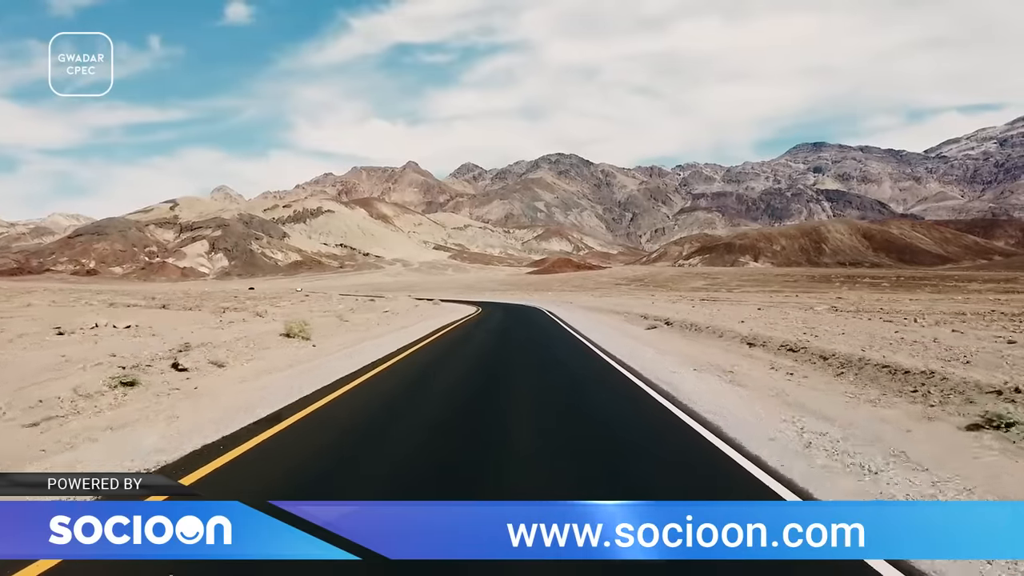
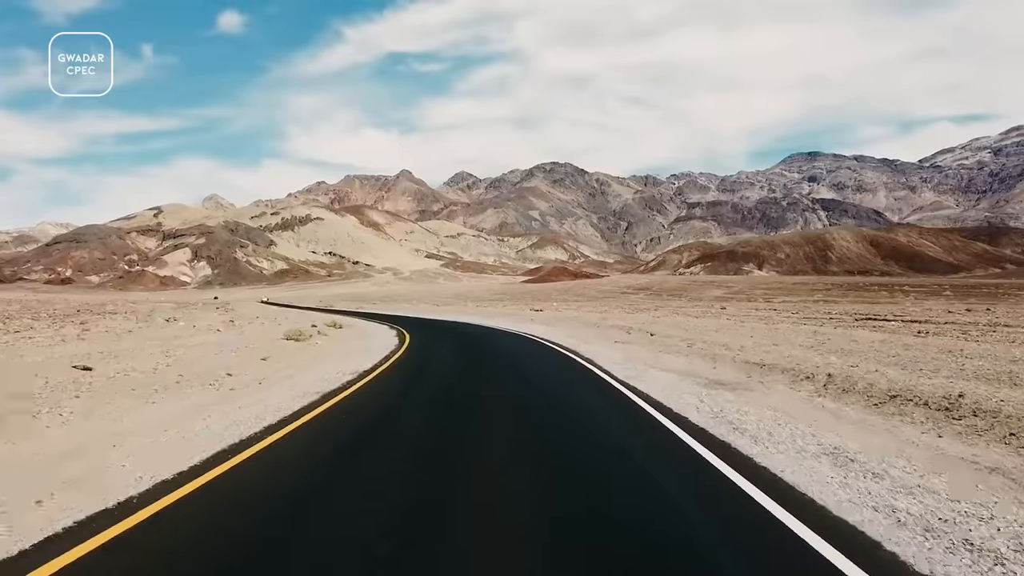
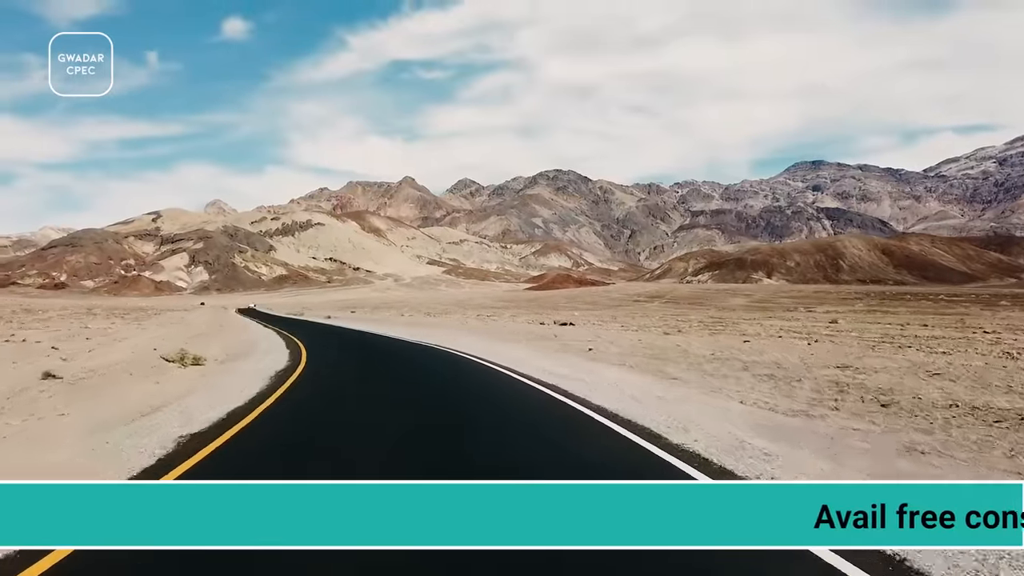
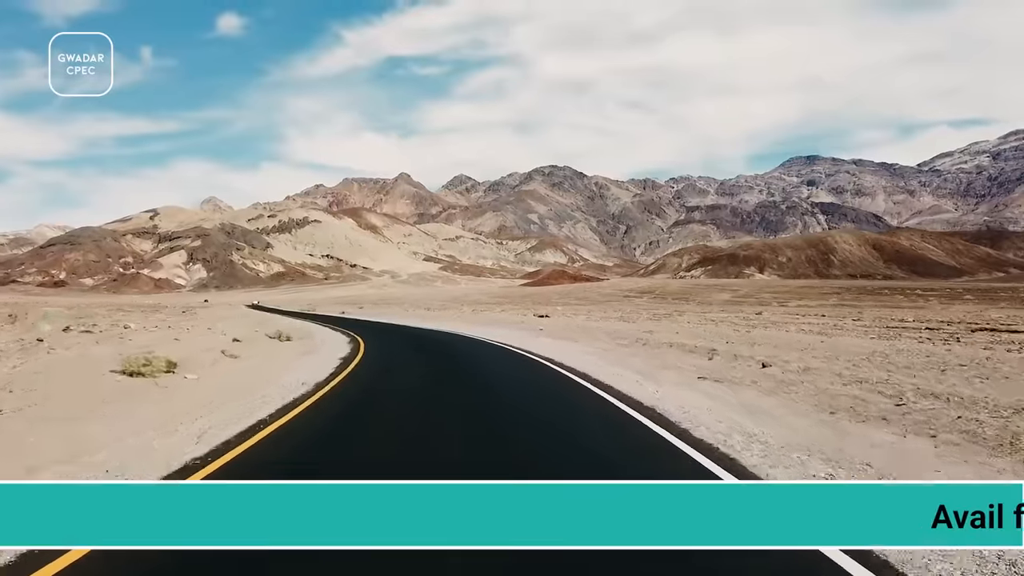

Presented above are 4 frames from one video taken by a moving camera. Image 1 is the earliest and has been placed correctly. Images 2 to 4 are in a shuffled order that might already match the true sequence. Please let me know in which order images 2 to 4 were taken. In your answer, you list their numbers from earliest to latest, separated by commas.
2, 4, 3
